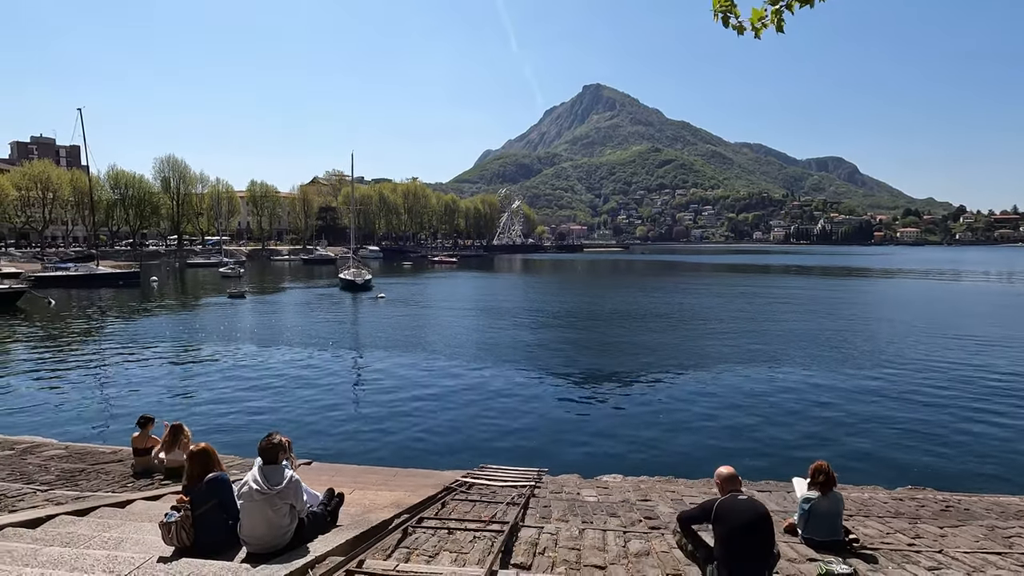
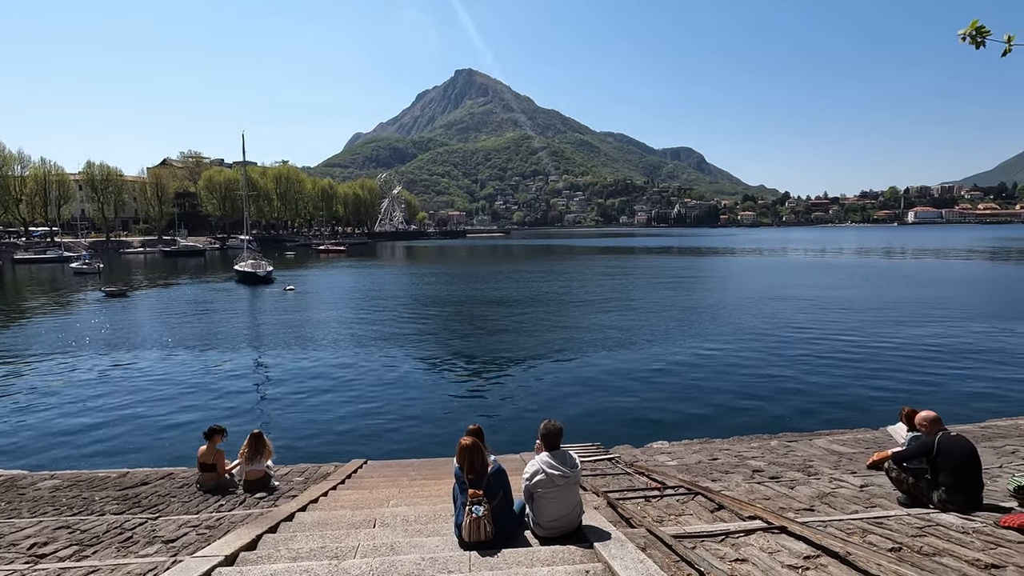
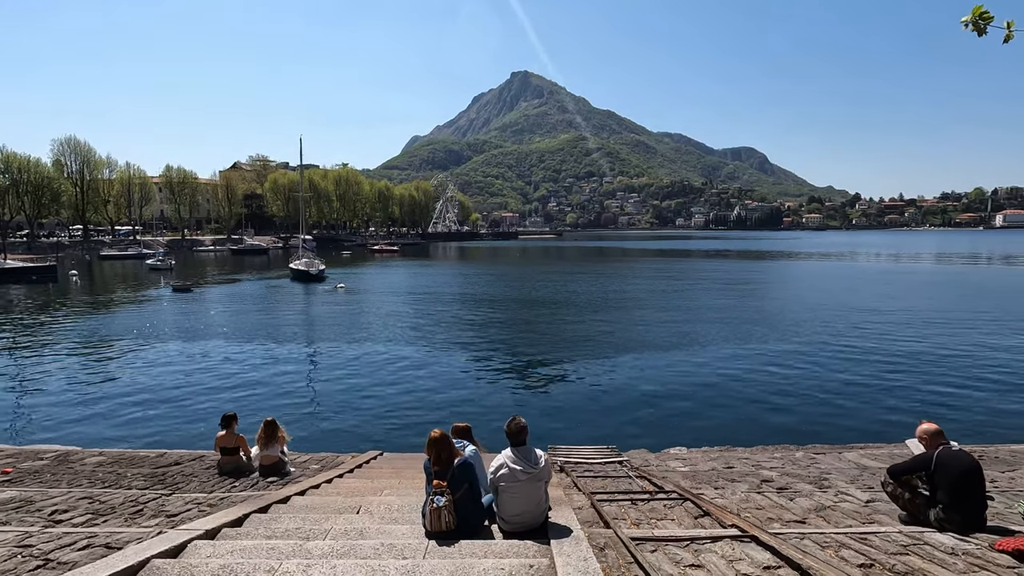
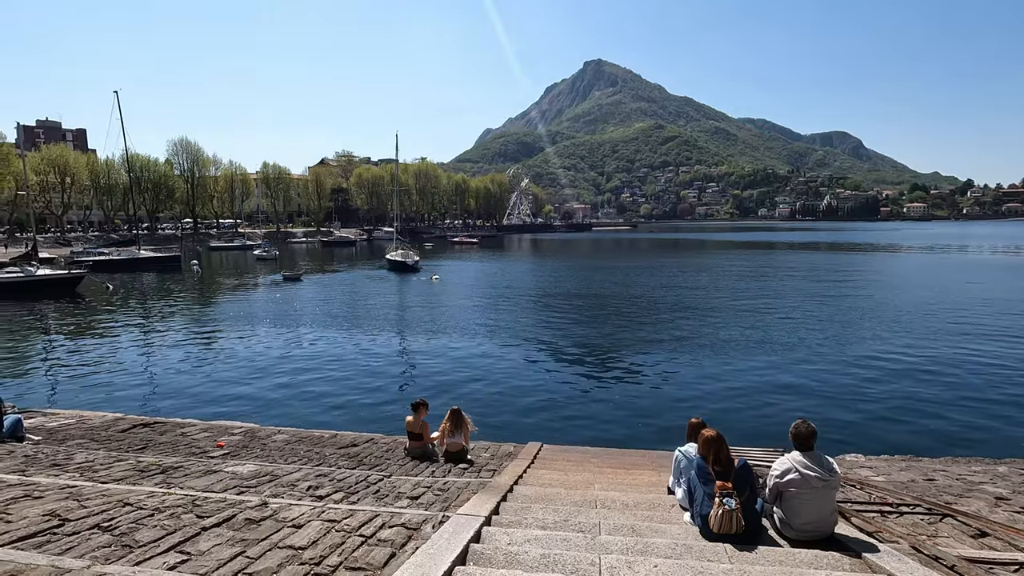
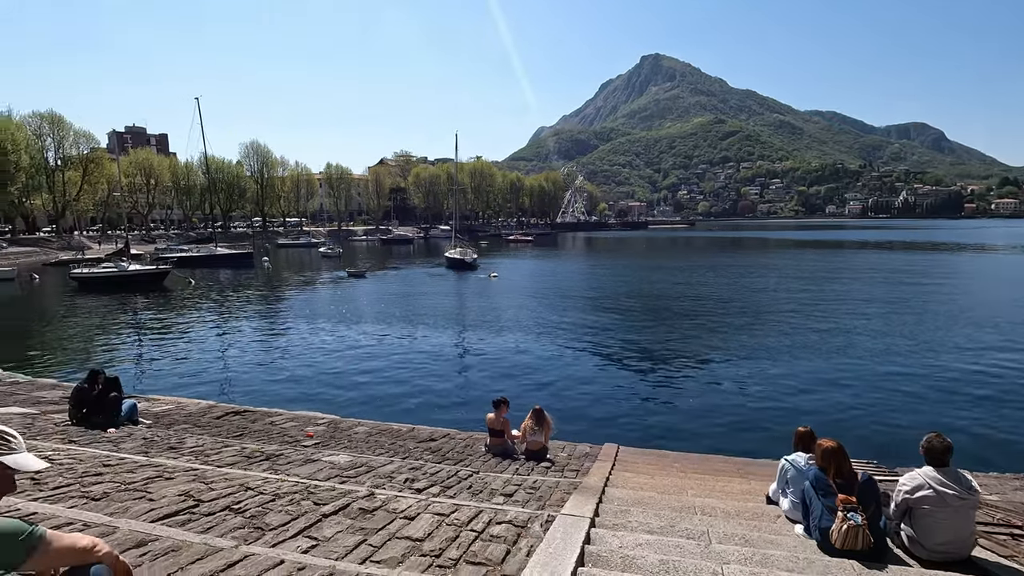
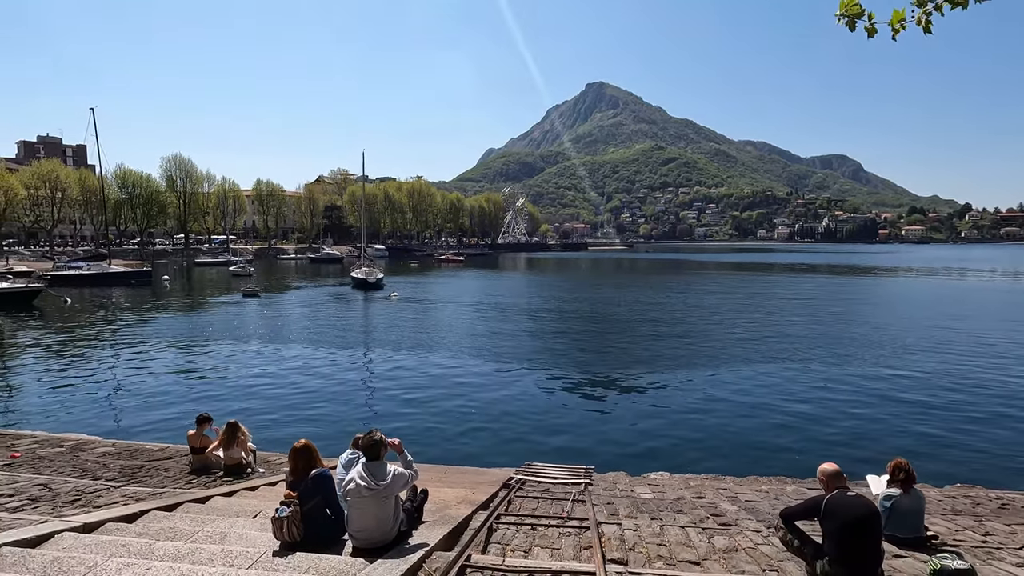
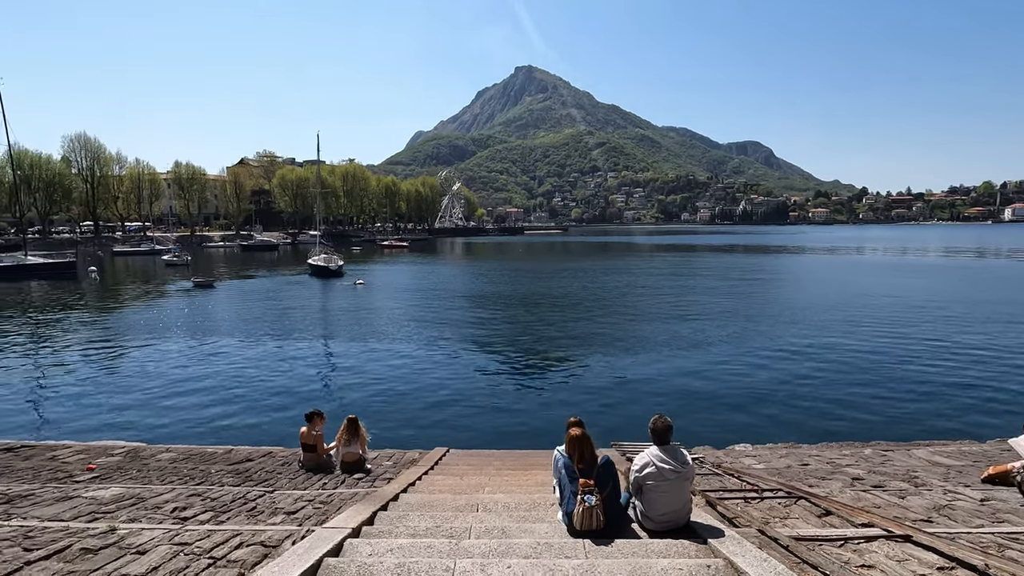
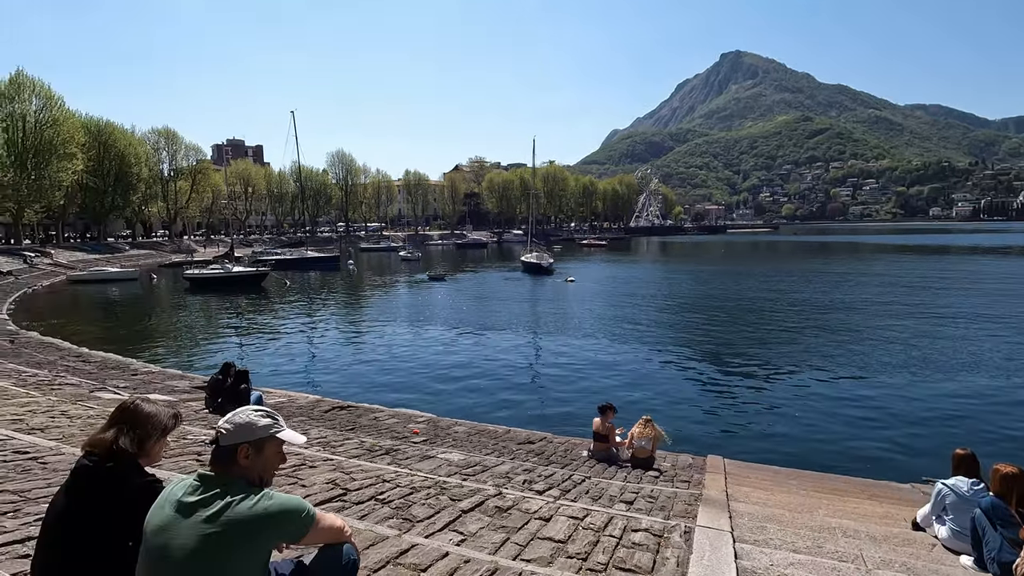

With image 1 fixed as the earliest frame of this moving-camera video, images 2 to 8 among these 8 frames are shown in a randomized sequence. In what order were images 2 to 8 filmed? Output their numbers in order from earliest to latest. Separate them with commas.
6, 3, 2, 7, 4, 5, 8
